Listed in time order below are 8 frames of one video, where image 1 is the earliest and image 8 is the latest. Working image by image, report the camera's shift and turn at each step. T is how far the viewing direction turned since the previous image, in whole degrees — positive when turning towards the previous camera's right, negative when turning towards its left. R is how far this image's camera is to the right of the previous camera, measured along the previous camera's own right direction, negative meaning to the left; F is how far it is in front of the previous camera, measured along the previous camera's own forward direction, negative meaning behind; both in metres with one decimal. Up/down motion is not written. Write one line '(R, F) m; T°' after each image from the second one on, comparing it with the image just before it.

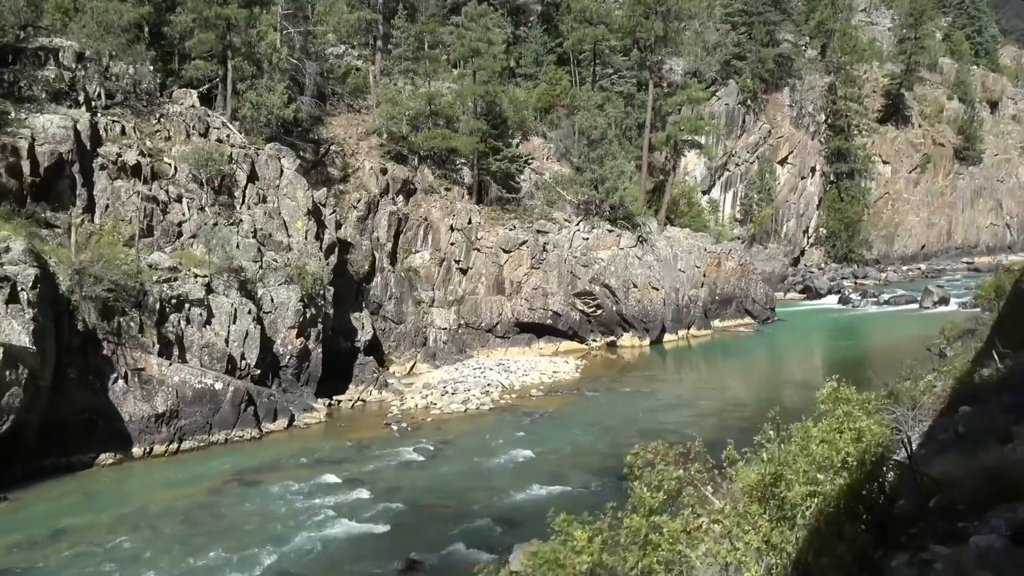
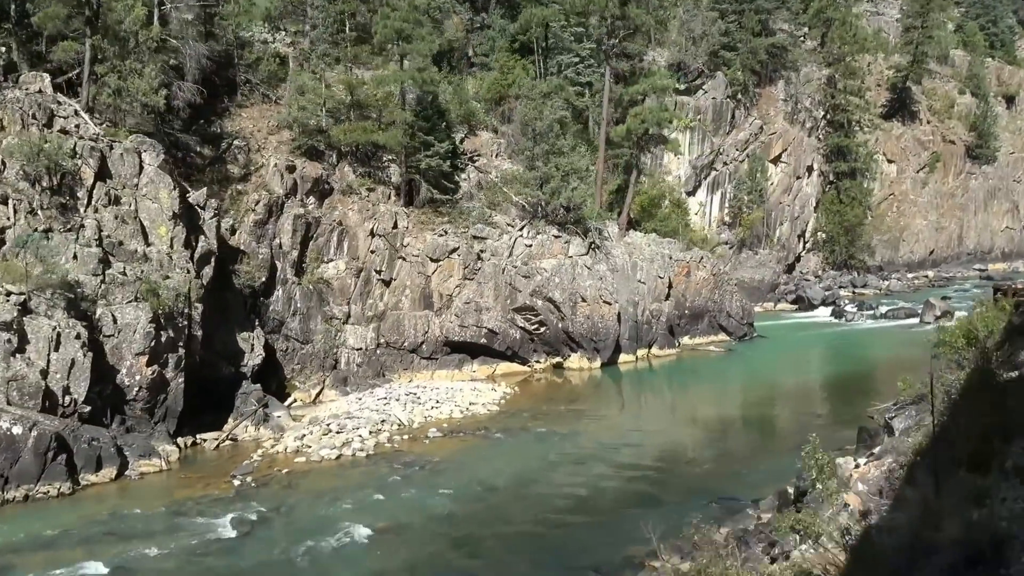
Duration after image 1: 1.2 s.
(+3.9, +4.3) m; -1°
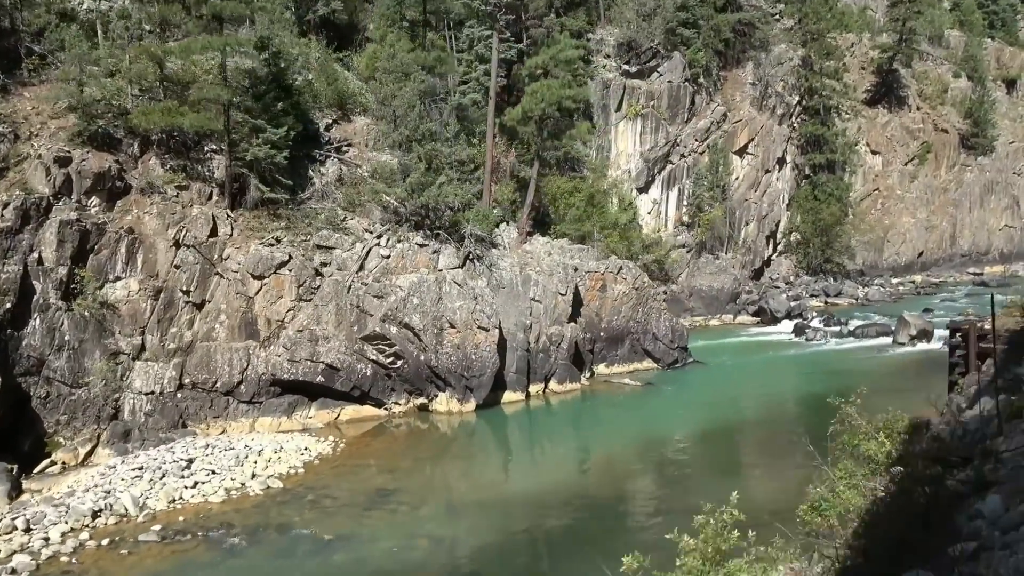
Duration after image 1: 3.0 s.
(+5.7, +6.4) m; -1°
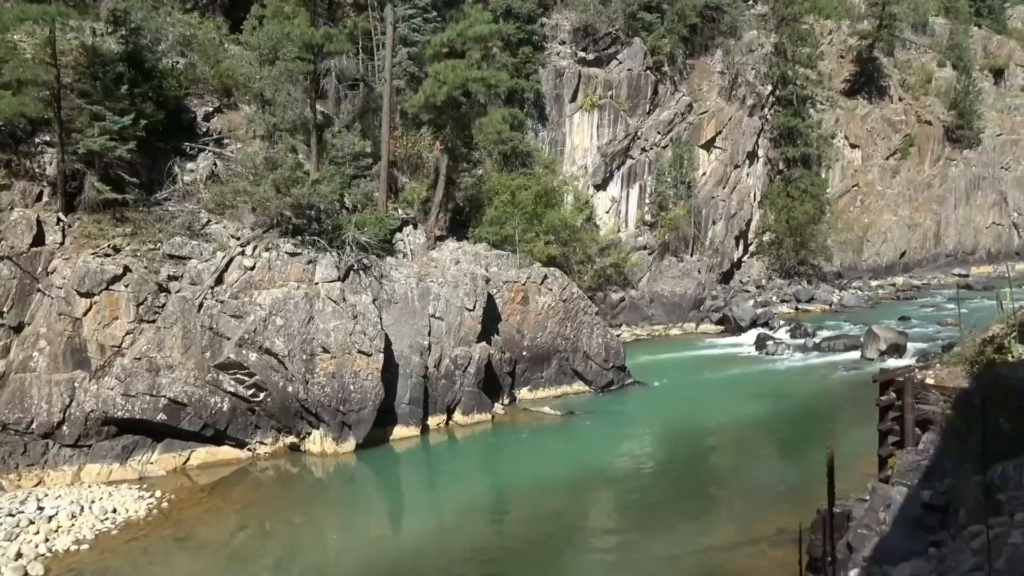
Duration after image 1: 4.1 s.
(+3.4, +3.9) m; 0°
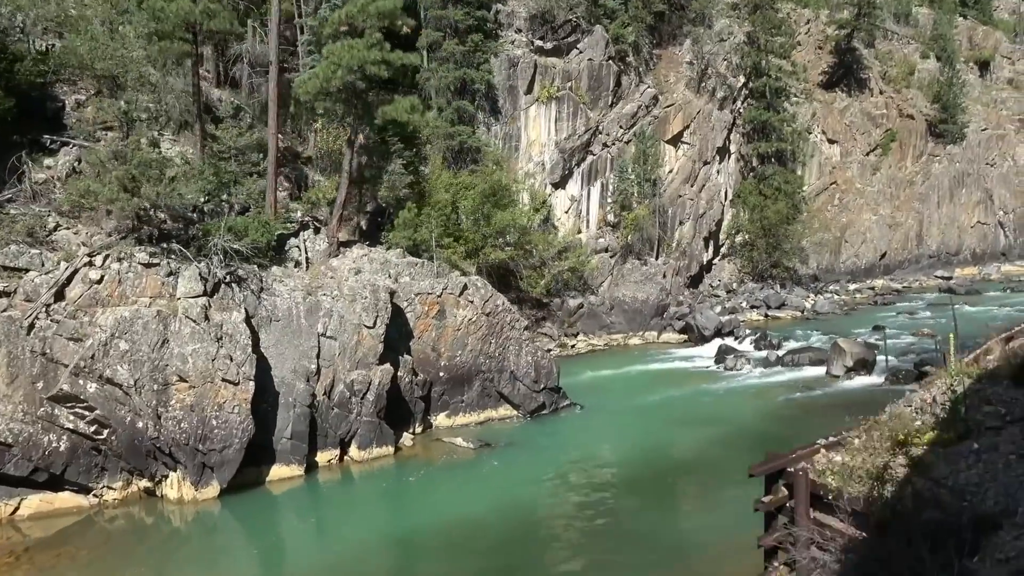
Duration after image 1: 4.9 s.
(+2.7, +3.0) m; +1°
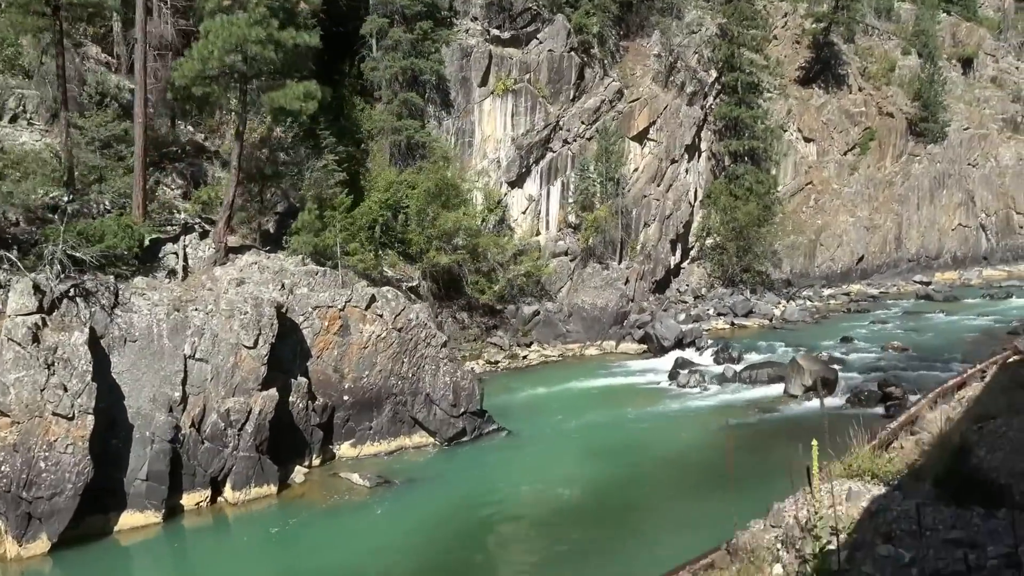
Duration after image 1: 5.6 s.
(+2.3, +2.6) m; +1°
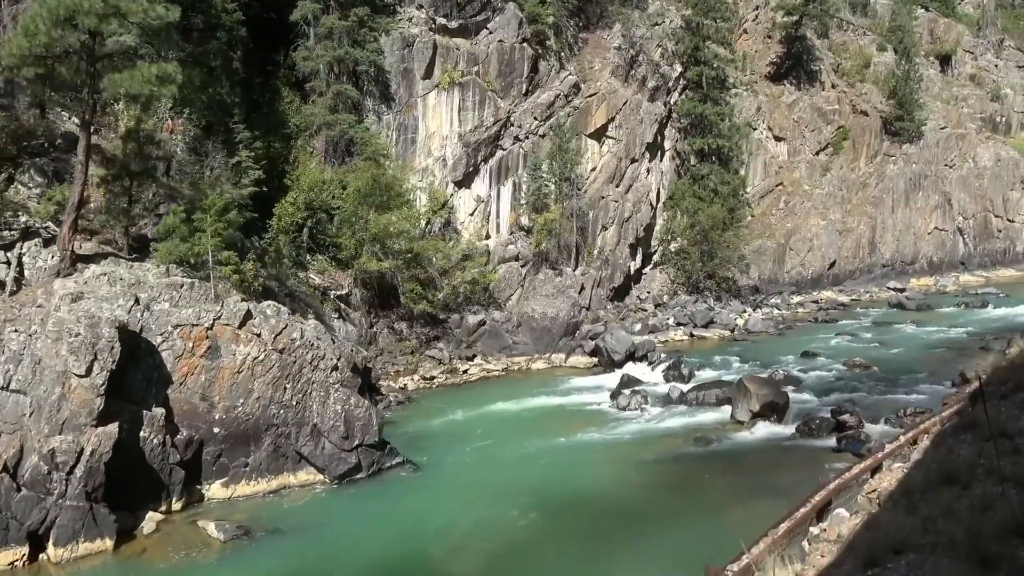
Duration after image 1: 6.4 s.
(+2.4, +2.6) m; +1°
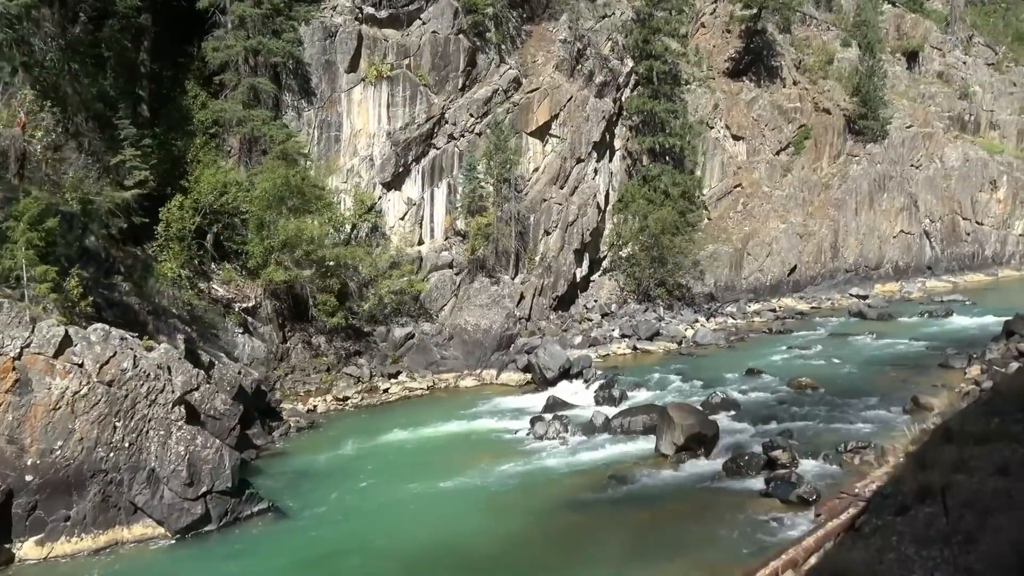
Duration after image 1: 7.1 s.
(+2.6, +2.5) m; +1°
